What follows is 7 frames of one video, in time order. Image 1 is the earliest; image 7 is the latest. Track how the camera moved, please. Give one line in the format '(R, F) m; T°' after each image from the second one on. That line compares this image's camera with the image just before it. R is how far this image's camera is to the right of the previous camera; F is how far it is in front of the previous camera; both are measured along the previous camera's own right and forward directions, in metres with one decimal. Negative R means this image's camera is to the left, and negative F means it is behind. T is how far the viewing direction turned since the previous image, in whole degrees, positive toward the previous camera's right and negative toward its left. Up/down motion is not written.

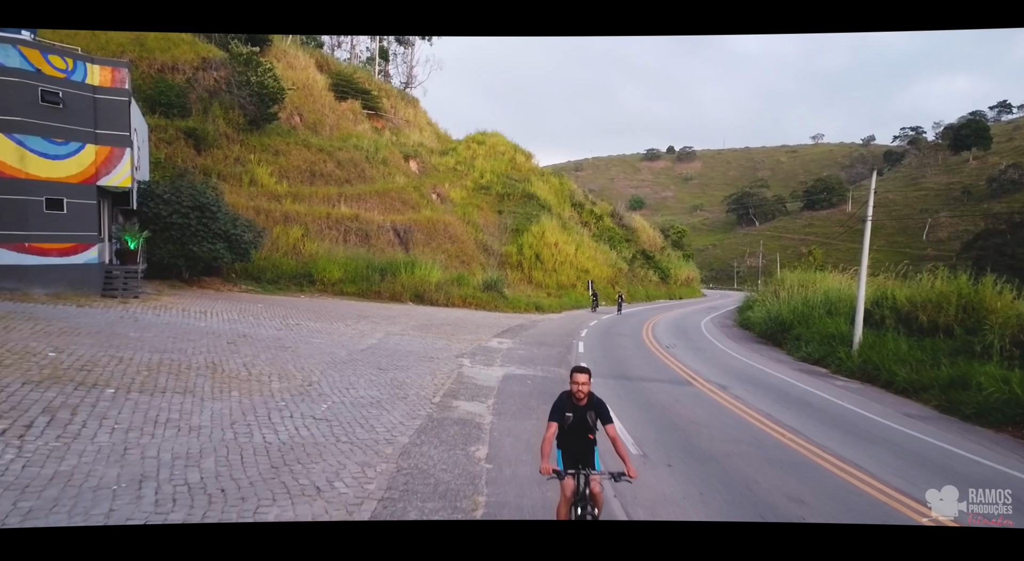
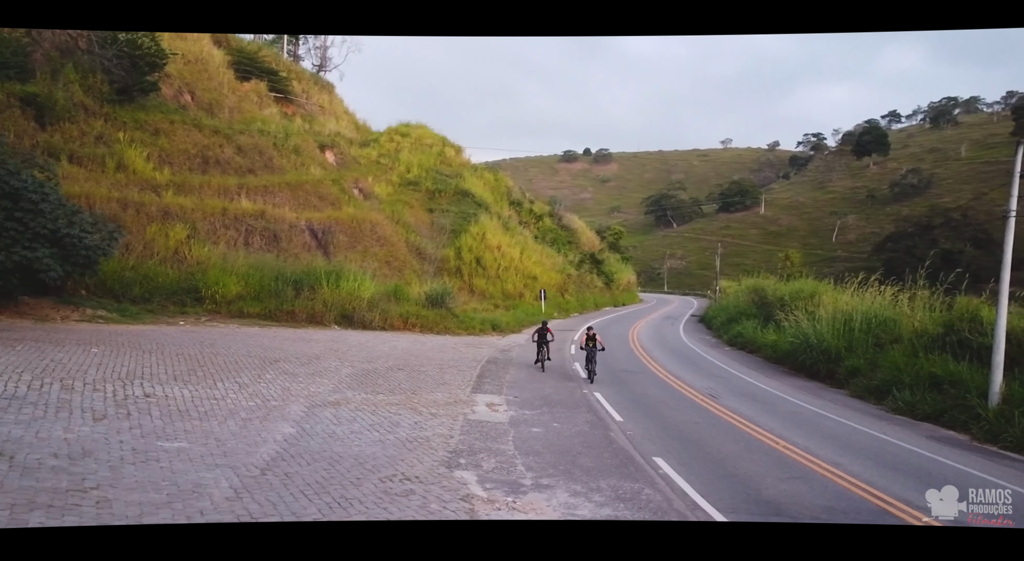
(-1.1, +4.9) m; +7°
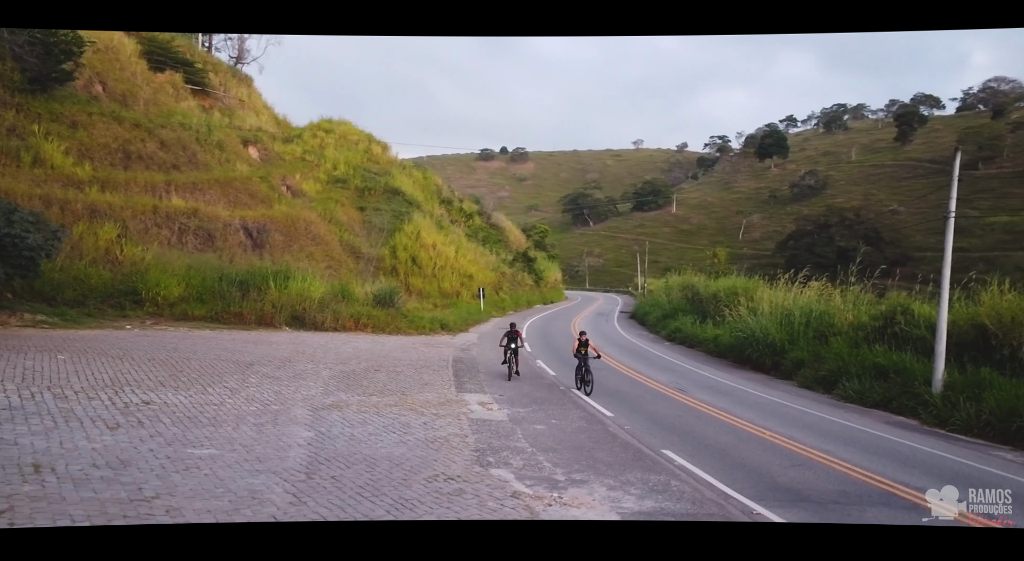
(-1.0, -0.1) m; +7°
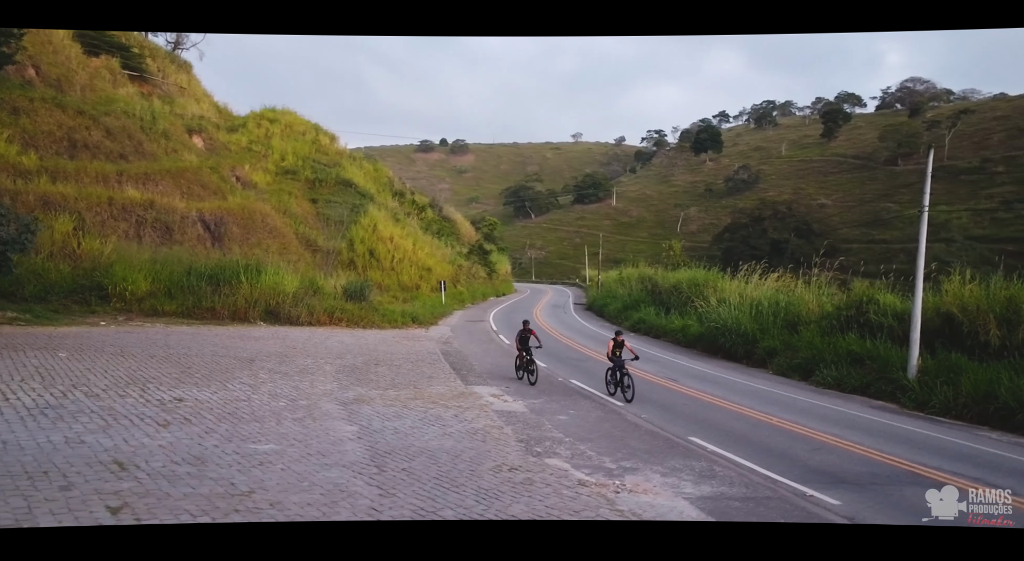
(-1.0, -0.1) m; +5°
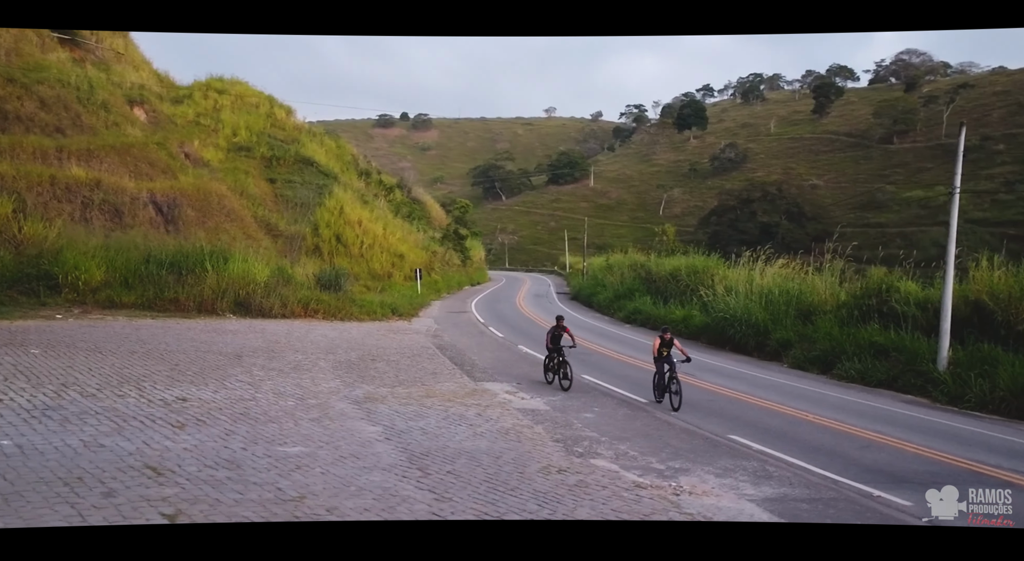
(-0.3, +0.7) m; +1°
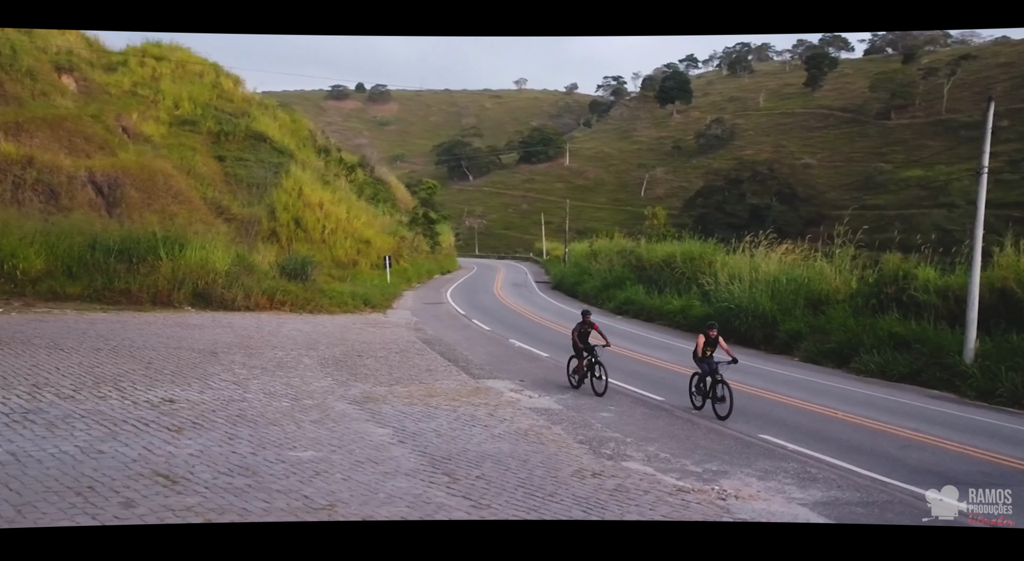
(-0.1, +0.7) m; +1°
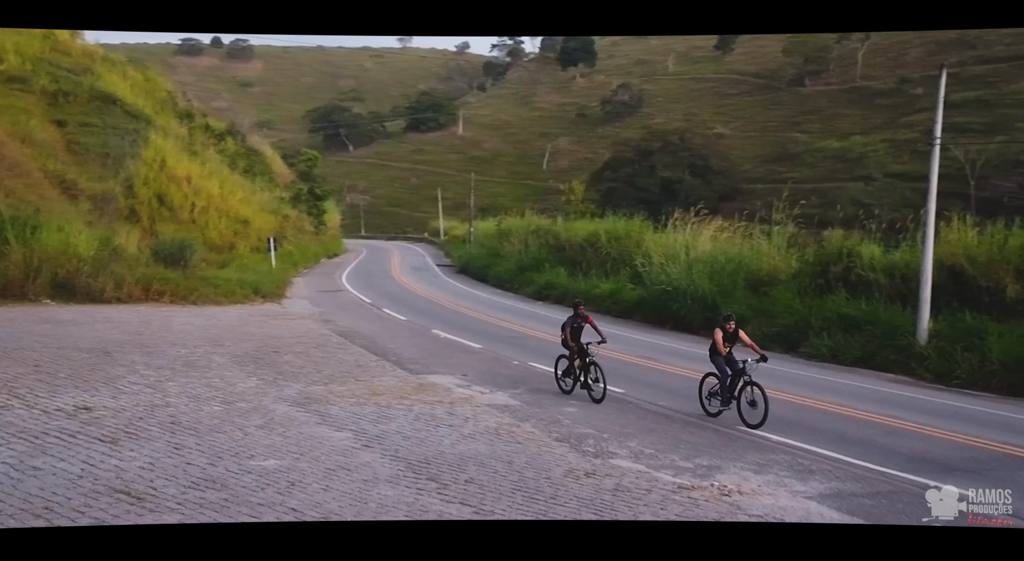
(-1.0, +1.9) m; +8°
